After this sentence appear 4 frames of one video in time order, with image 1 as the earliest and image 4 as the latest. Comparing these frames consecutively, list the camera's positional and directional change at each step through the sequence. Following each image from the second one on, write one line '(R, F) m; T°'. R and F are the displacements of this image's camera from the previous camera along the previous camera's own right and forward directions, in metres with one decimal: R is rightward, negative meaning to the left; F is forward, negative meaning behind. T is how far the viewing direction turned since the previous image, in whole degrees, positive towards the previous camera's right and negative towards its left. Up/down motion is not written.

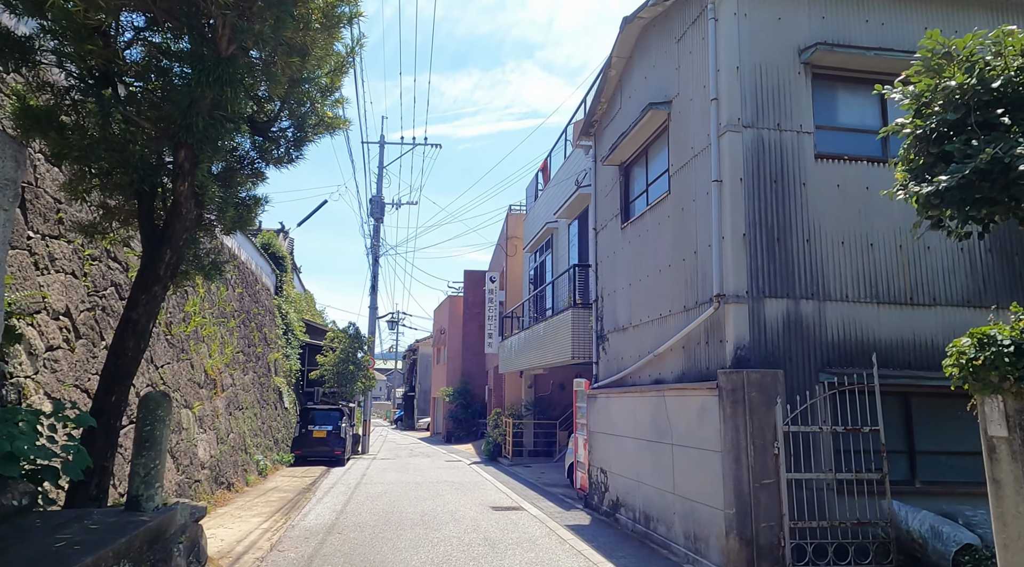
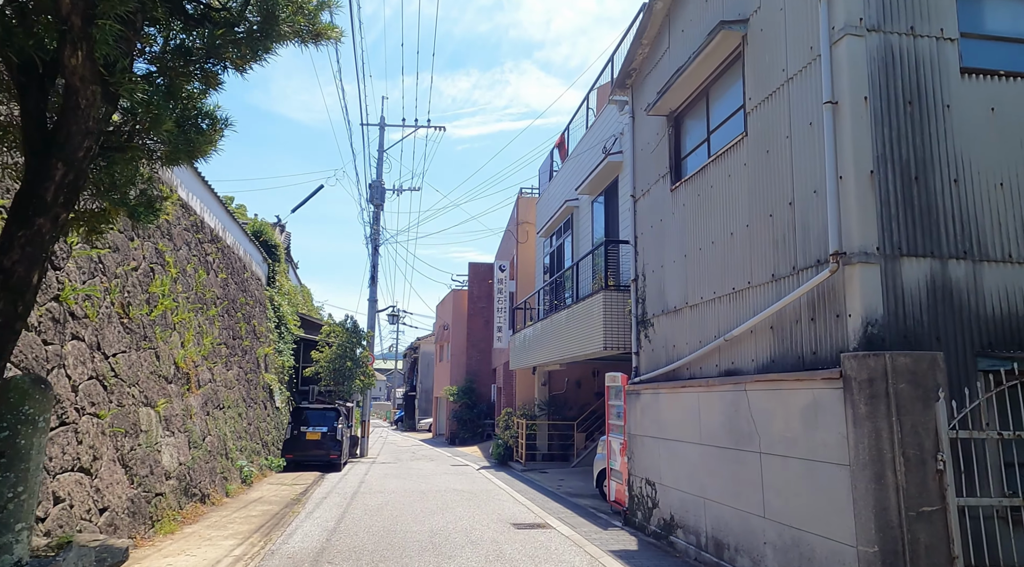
(-0.3, +1.8) m; 0°
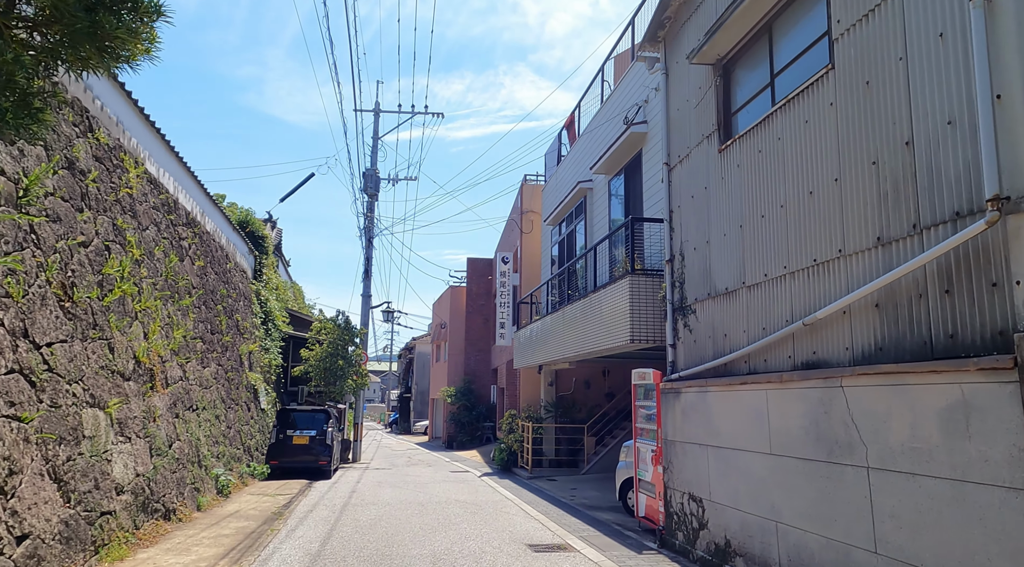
(-0.2, +1.4) m; 0°
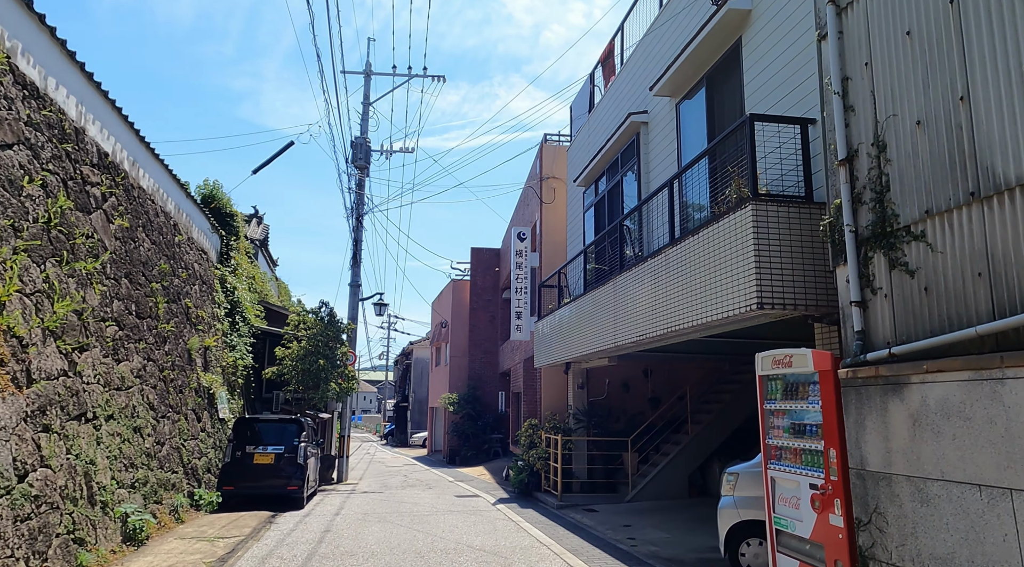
(-0.5, +3.5) m; 0°
